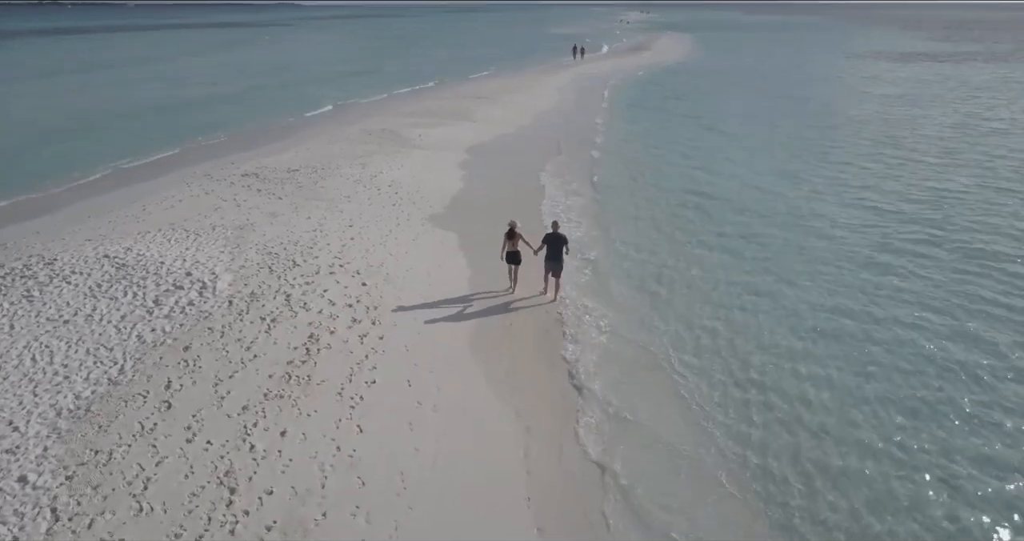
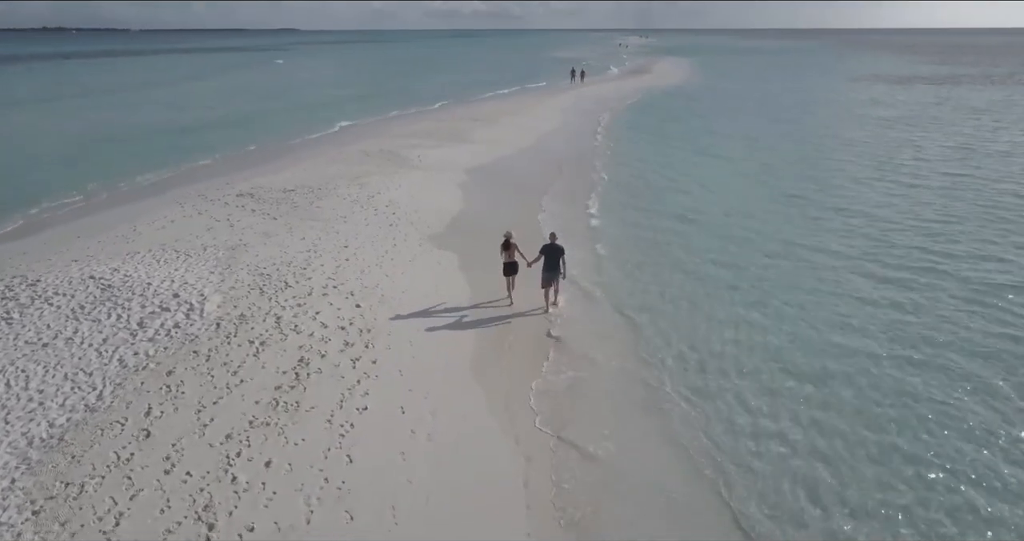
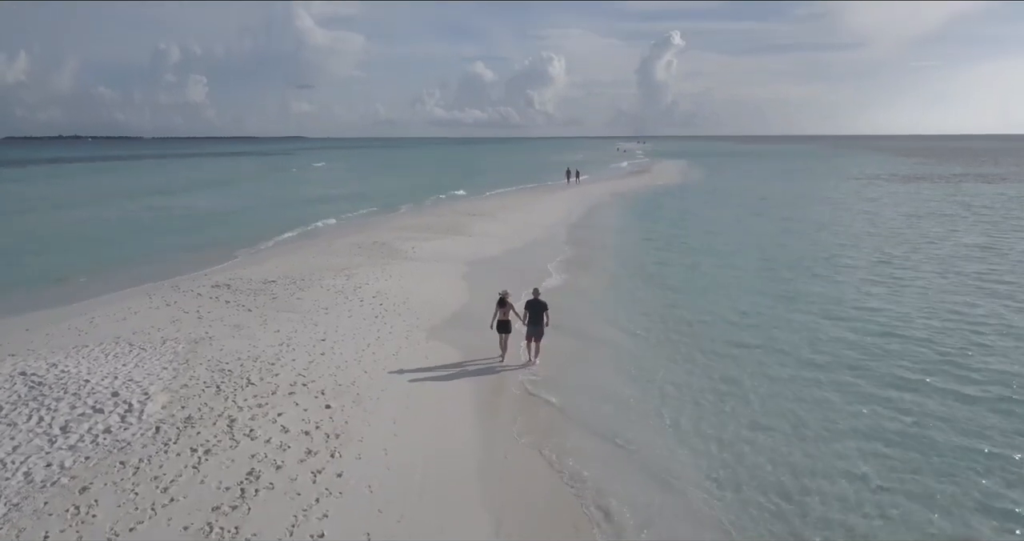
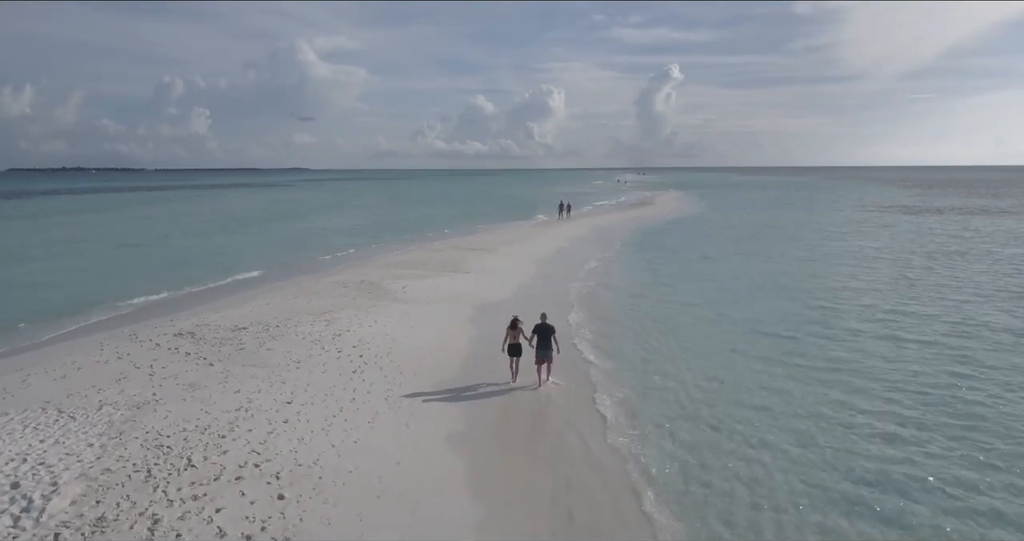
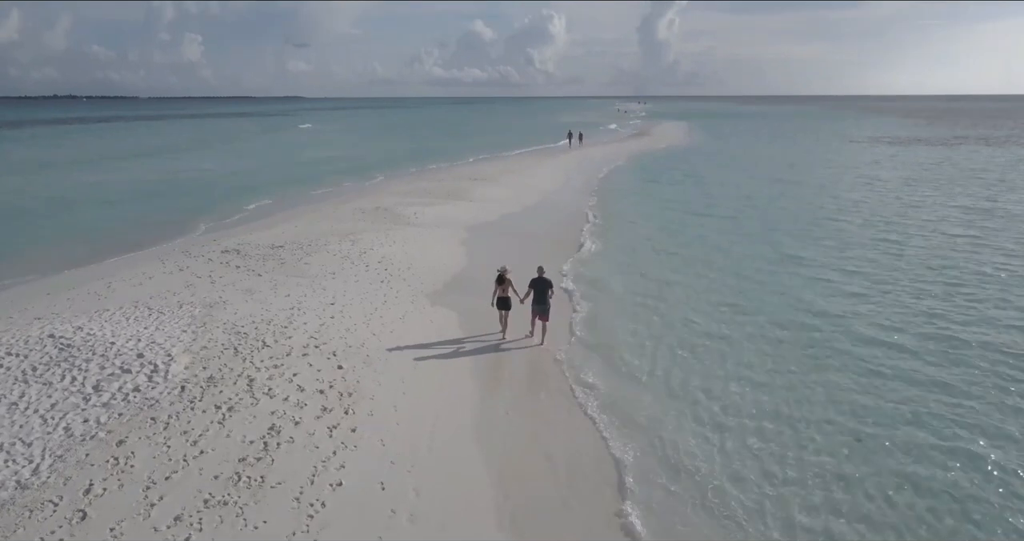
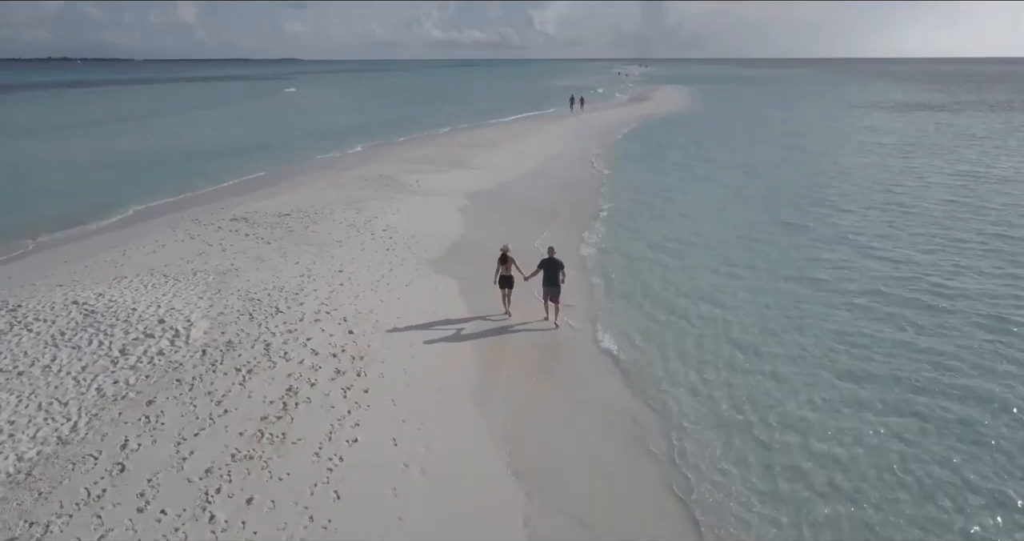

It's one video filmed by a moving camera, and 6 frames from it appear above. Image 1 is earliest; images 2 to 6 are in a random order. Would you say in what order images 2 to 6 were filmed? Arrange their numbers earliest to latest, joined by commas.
2, 6, 5, 3, 4
